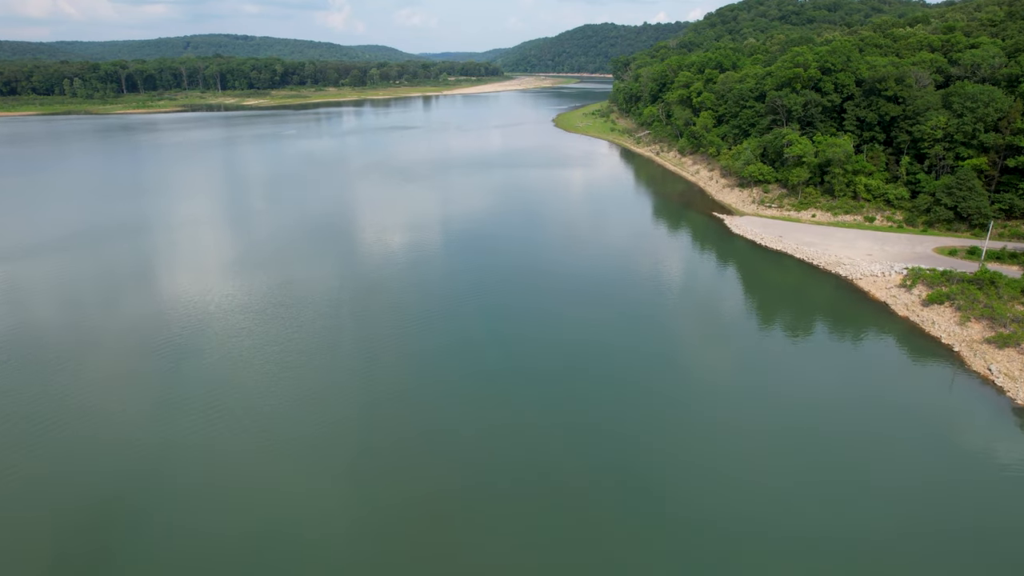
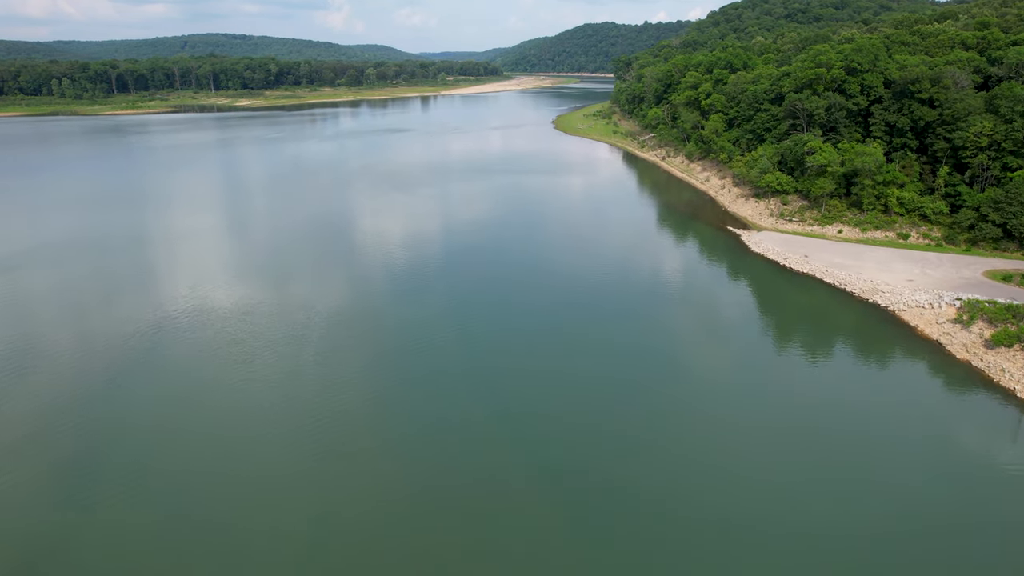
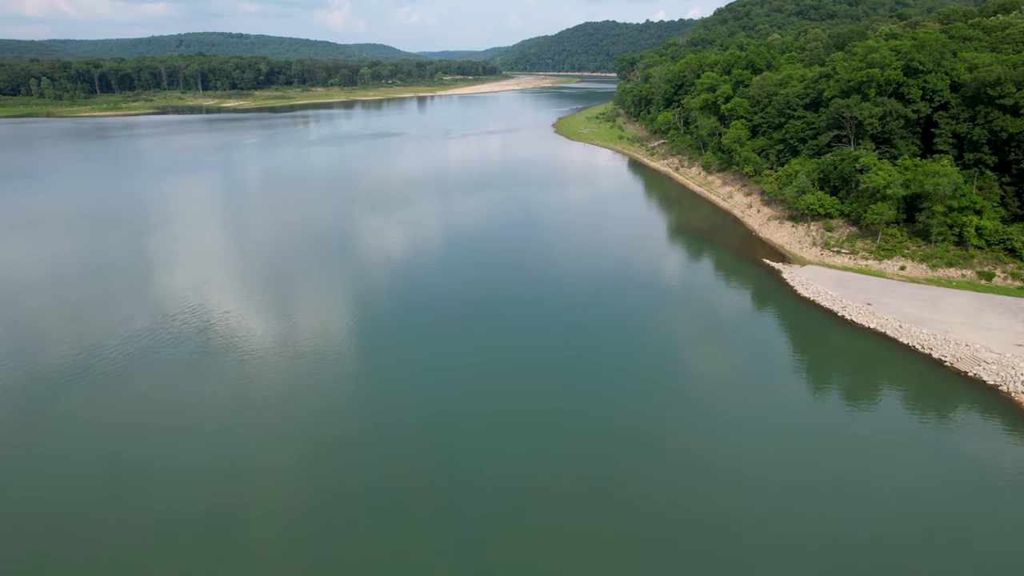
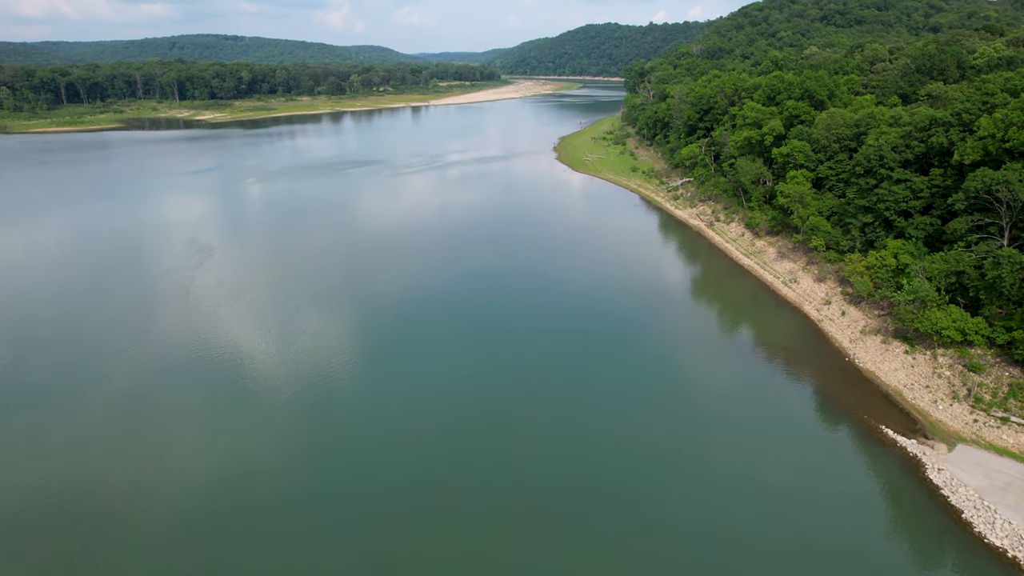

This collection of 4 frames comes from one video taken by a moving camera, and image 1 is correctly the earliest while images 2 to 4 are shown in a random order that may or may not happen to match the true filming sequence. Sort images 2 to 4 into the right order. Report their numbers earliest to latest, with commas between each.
2, 3, 4
